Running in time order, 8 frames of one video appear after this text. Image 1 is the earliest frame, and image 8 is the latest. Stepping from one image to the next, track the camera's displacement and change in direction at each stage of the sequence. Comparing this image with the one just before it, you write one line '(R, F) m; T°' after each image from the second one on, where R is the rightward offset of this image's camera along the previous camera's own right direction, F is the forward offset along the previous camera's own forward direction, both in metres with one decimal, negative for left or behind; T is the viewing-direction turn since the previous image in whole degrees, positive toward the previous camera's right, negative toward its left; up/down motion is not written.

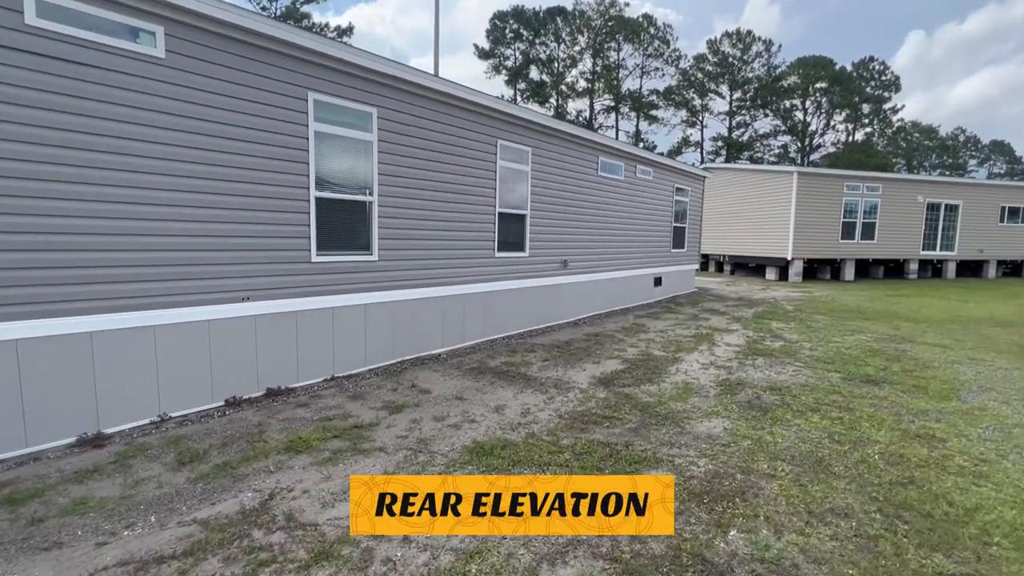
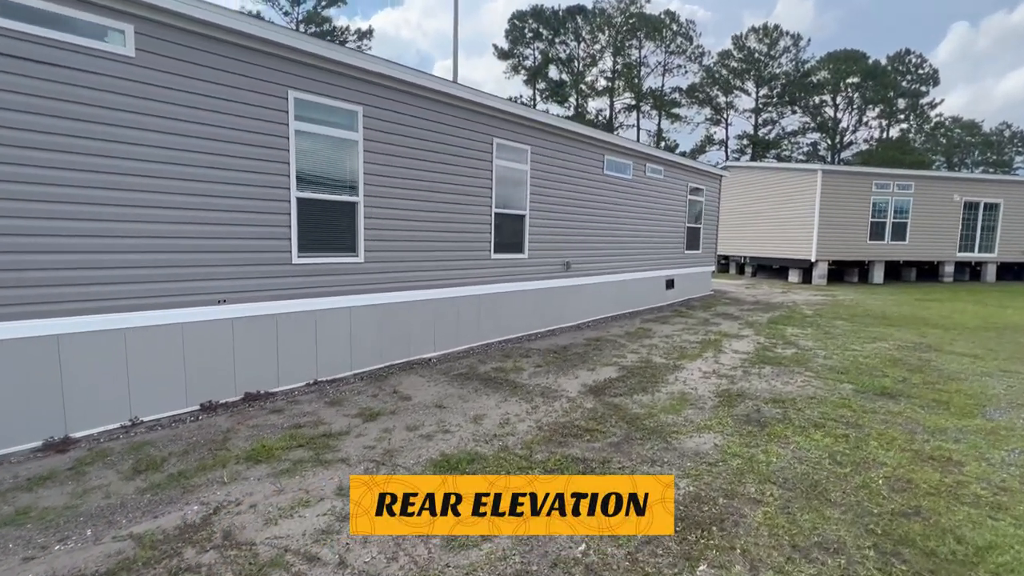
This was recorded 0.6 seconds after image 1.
(+0.3, +0.2) m; -3°
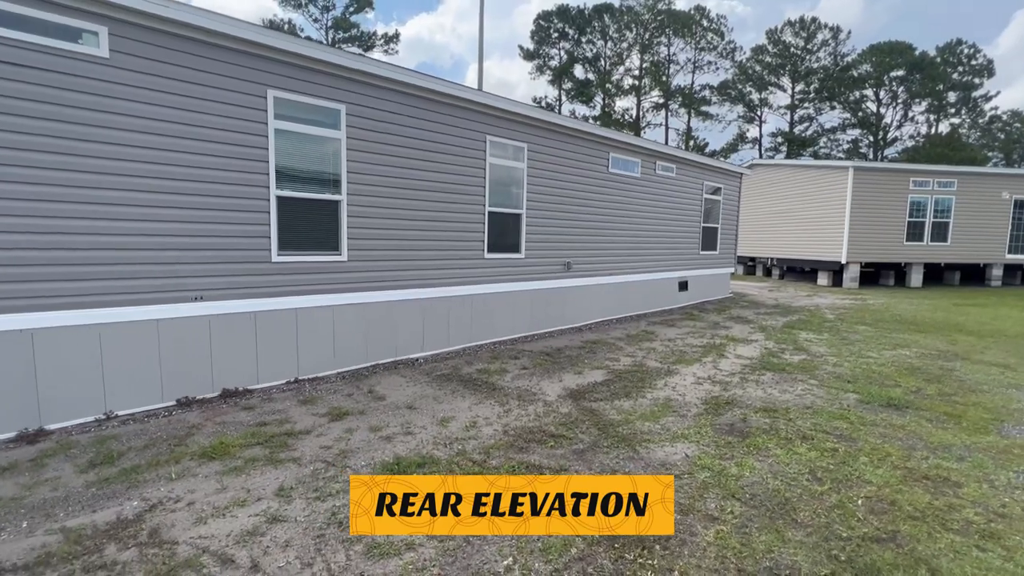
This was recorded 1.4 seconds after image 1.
(+0.5, +0.1) m; -4°
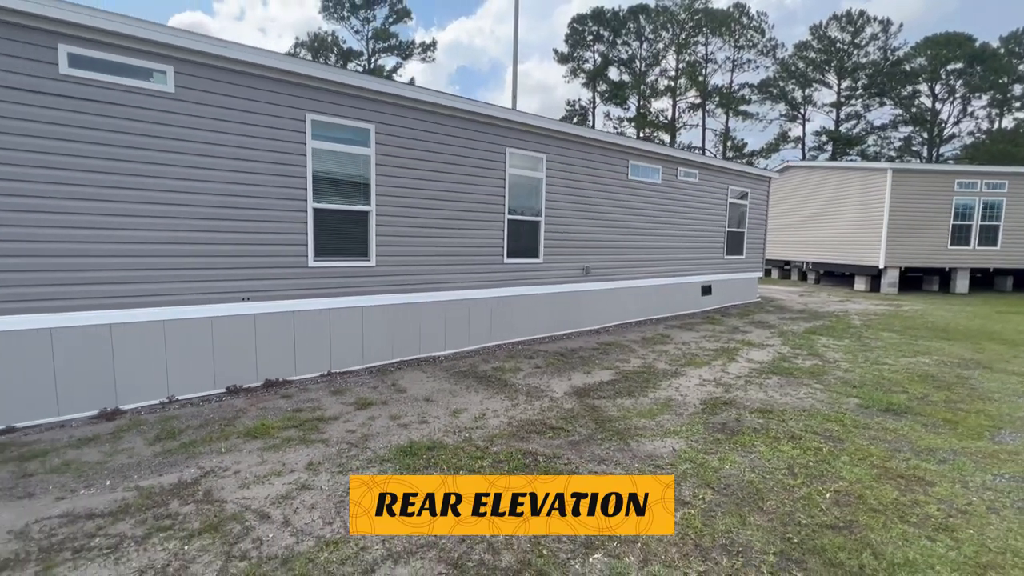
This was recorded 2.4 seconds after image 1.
(+0.2, -0.3) m; -4°
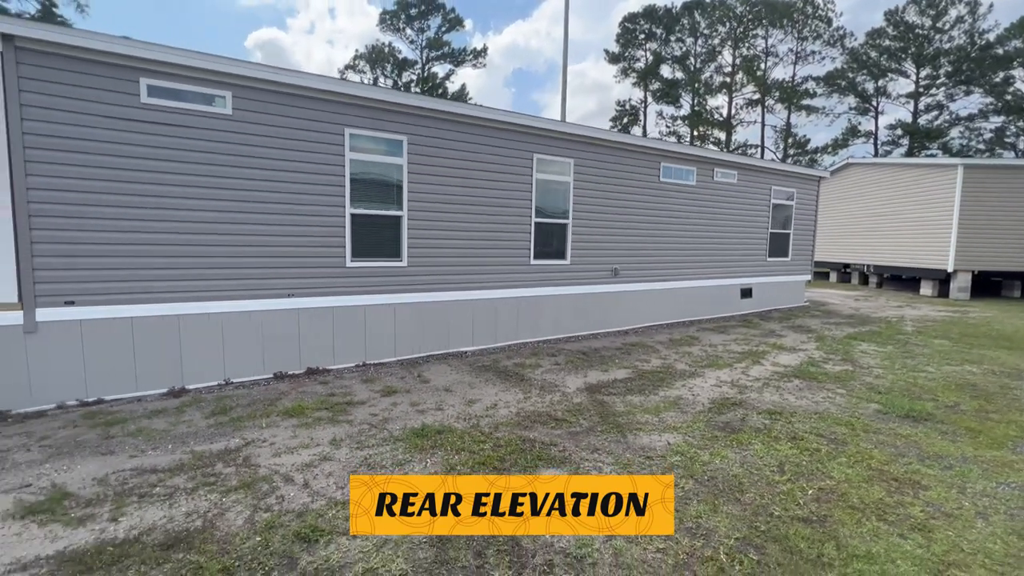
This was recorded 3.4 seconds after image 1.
(+0.4, -0.3) m; -6°
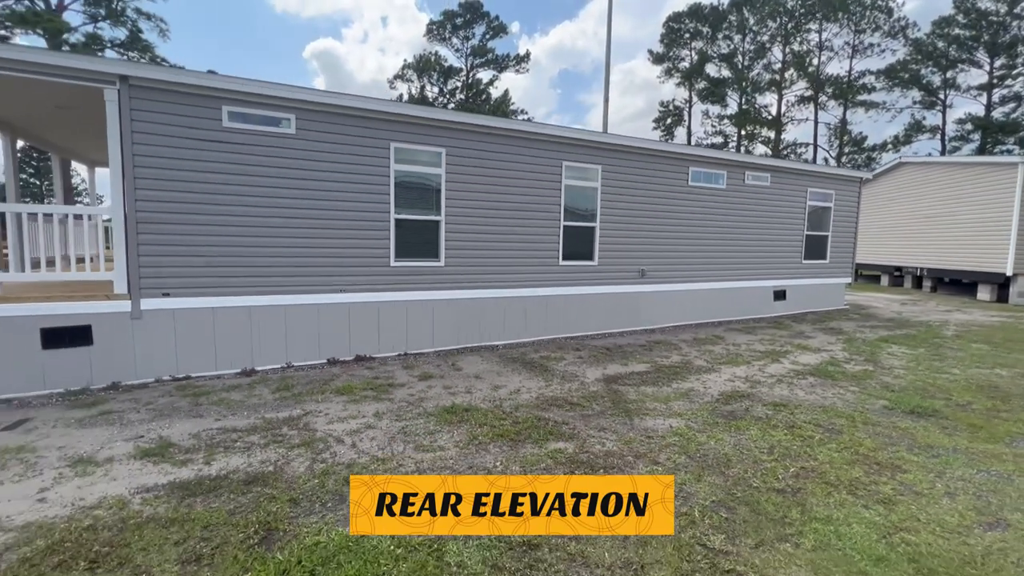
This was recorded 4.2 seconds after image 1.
(+0.2, -0.5) m; -5°
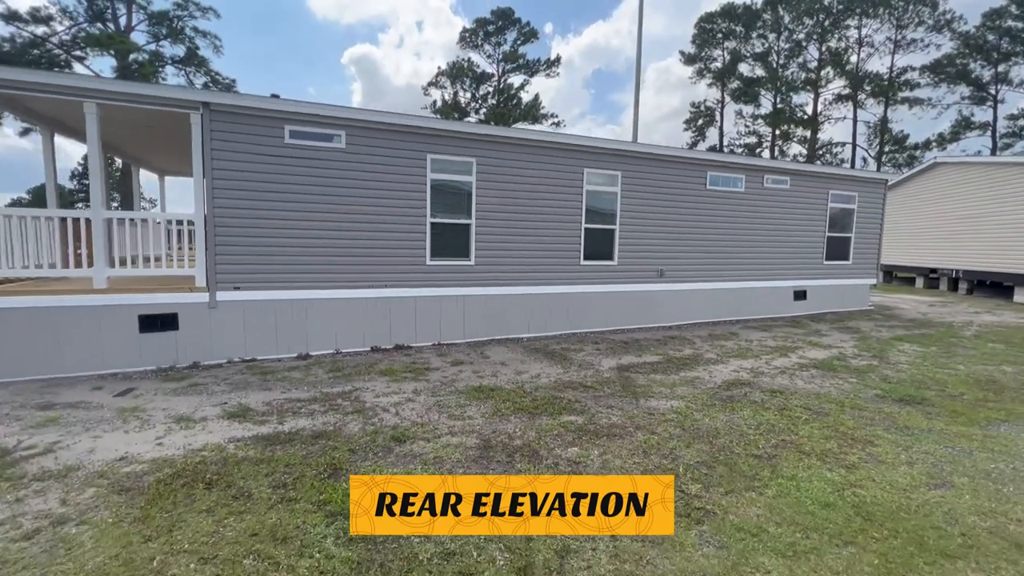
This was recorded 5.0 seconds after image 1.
(+0.1, -0.6) m; -4°
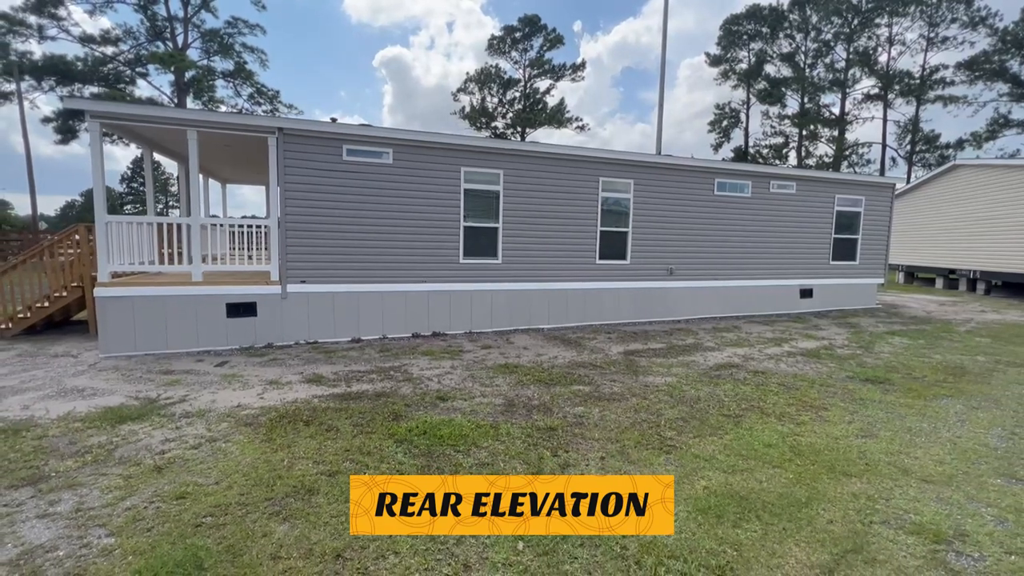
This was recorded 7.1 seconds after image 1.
(+0.1, -0.9) m; -3°
